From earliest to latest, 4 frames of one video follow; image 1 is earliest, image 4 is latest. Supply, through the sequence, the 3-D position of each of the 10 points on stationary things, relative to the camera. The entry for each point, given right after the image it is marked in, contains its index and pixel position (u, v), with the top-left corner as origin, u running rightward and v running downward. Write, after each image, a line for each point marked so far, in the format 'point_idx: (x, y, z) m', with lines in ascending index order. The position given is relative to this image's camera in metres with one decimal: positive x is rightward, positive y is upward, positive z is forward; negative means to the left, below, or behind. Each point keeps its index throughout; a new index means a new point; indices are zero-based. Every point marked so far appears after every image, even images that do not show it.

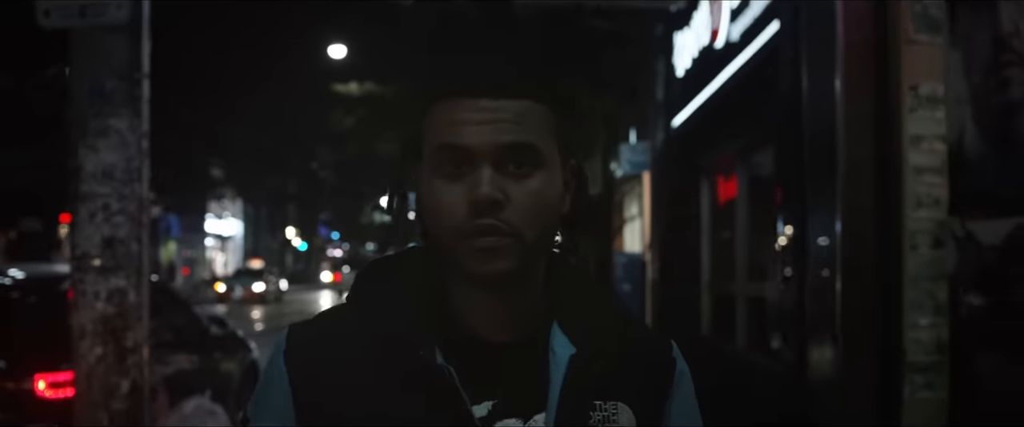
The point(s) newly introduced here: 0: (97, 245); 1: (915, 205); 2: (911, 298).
0: (-1.6, -0.1, +4.9) m
1: (+1.5, 0.0, +4.6) m
2: (+1.5, -0.3, +4.6) m
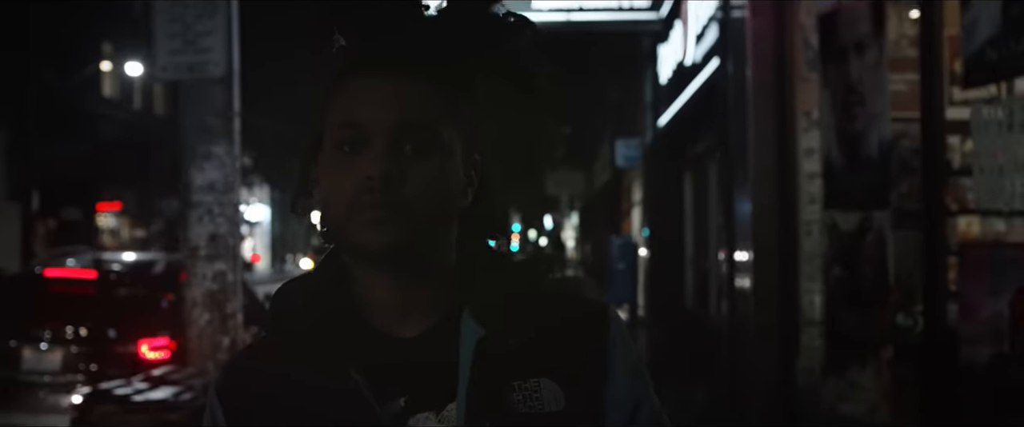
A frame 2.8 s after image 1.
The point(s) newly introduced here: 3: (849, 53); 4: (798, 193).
0: (-1.6, -0.1, +6.6) m
1: (+1.5, +0.1, +6.3) m
2: (+1.5, -0.3, +6.3) m
3: (+1.7, +0.8, +6.1) m
4: (+1.4, +0.1, +6.3) m
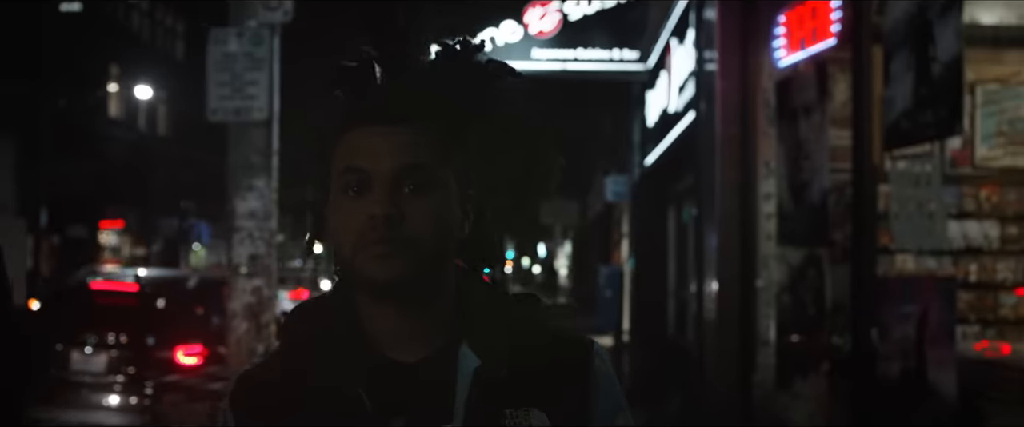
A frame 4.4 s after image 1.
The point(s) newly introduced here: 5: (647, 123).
0: (-1.7, -0.3, +7.7) m
1: (+1.5, -0.1, +7.3) m
2: (+1.5, -0.5, +7.3) m
3: (+1.7, +0.6, +7.1) m
4: (+1.4, -0.1, +7.3) m
5: (+1.4, +0.9, +12.8) m
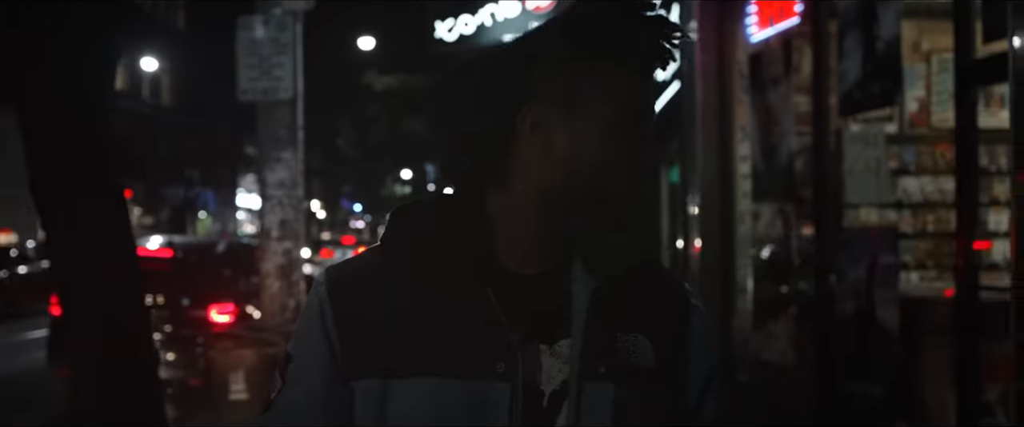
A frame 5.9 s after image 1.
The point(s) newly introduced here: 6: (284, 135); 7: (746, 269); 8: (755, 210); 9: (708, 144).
0: (-1.6, -0.1, +8.5) m
1: (+1.5, +0.1, +8.2) m
2: (+1.5, -0.2, +8.2) m
3: (+1.7, +0.9, +8.0) m
4: (+1.4, +0.2, +8.2) m
5: (+1.4, +1.3, +13.6) m
6: (-1.6, +0.5, +8.5) m
7: (+1.5, -0.4, +8.2) m
8: (+1.6, 0.0, +8.2) m
9: (+1.3, +0.4, +8.2) m
